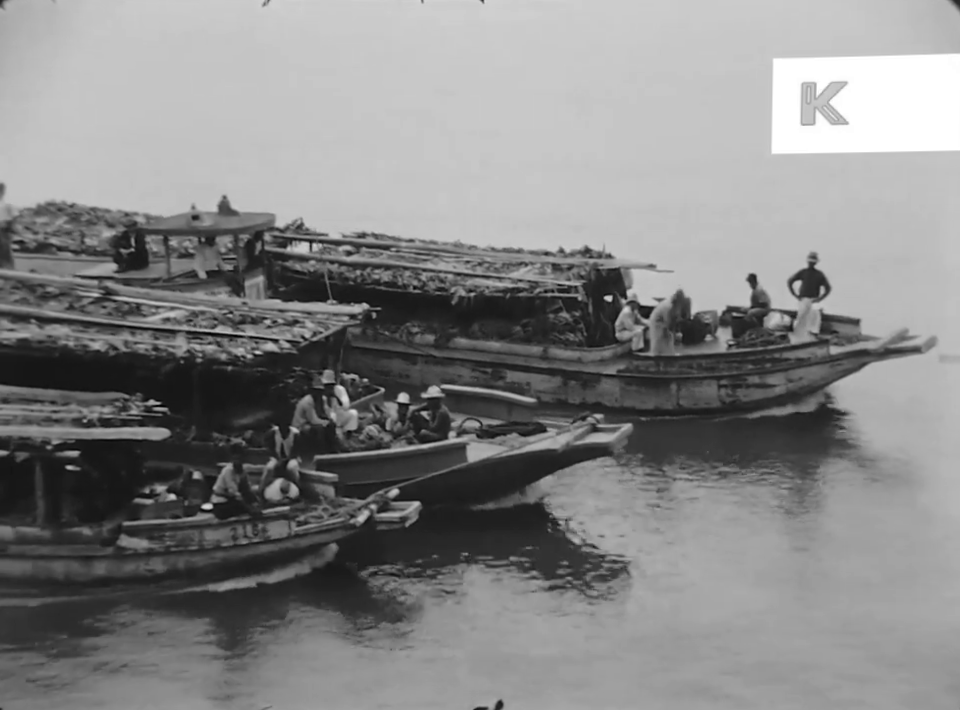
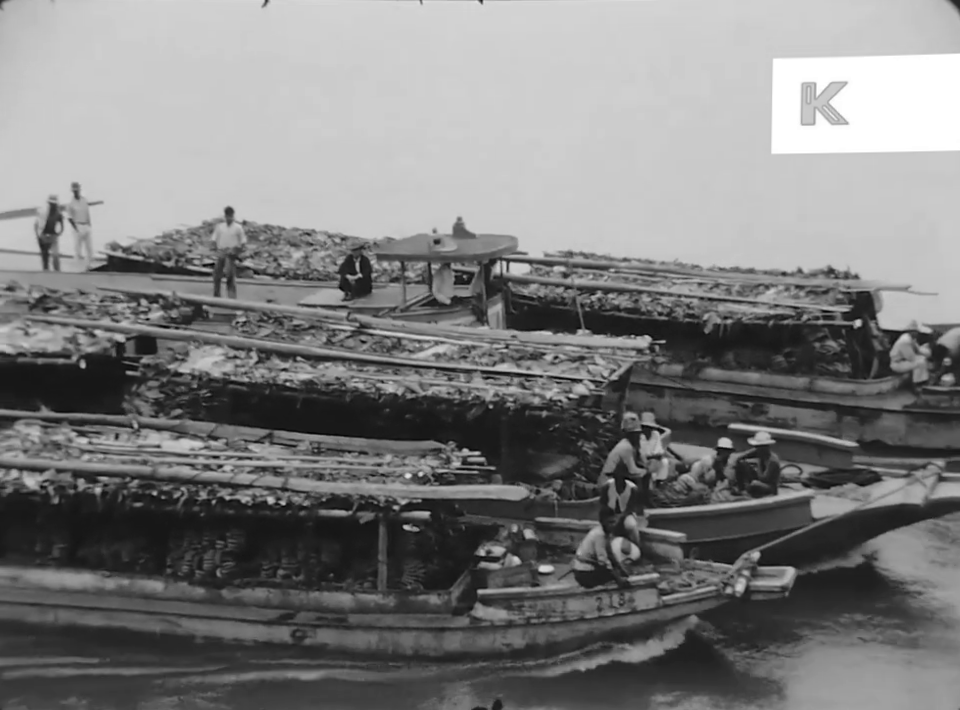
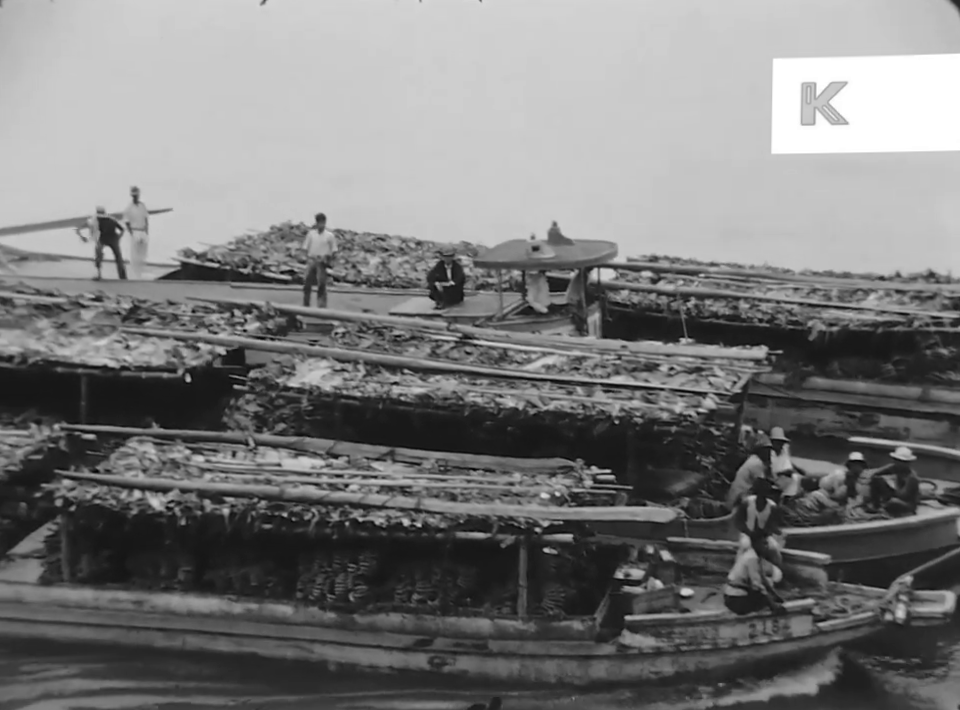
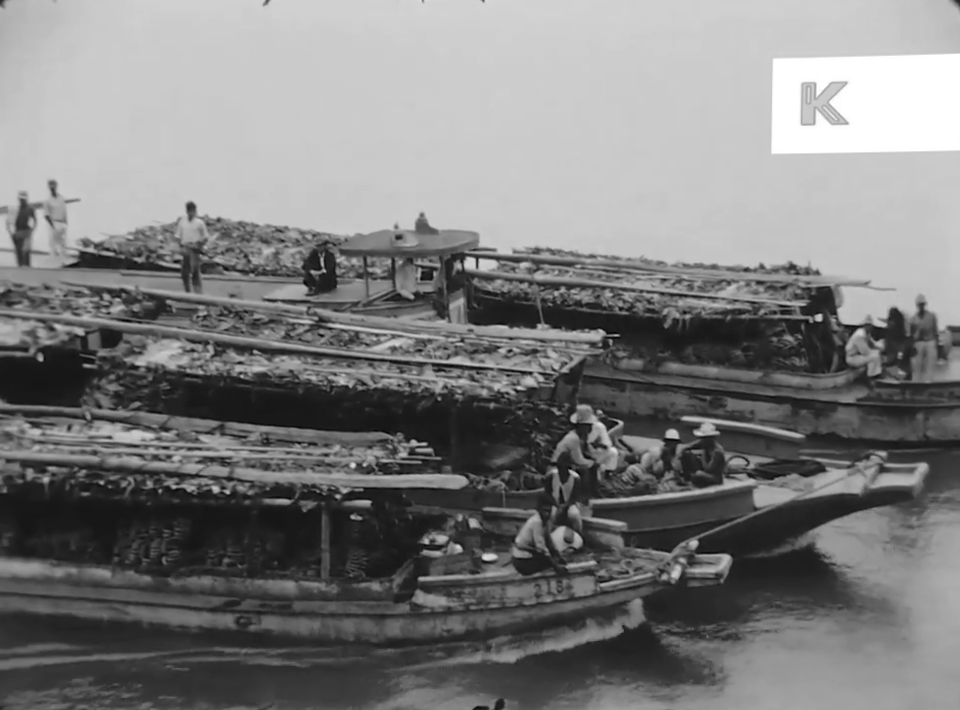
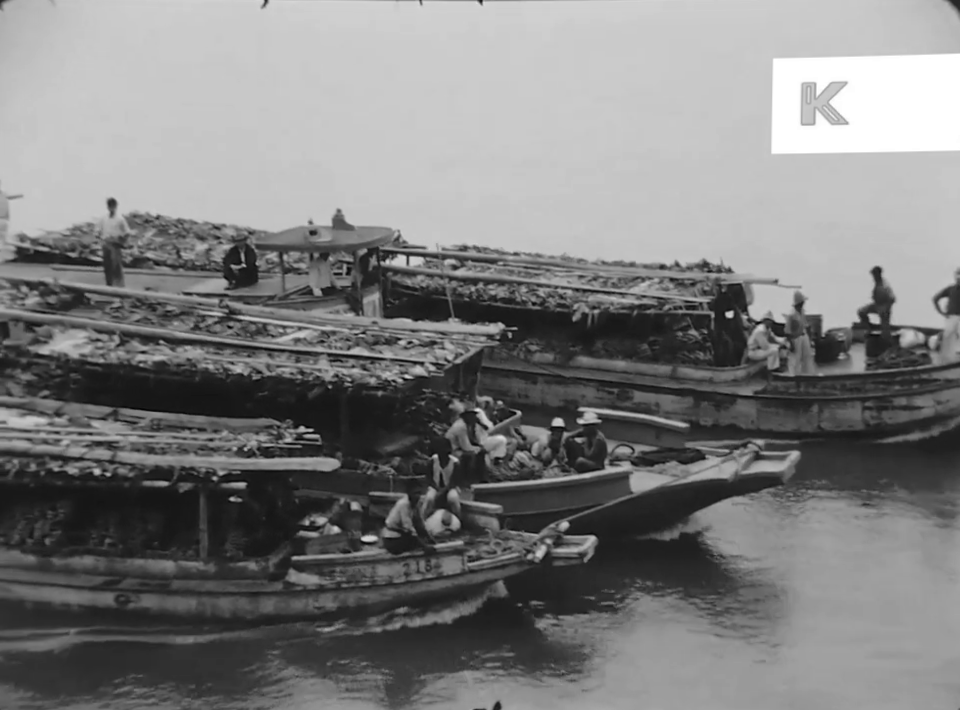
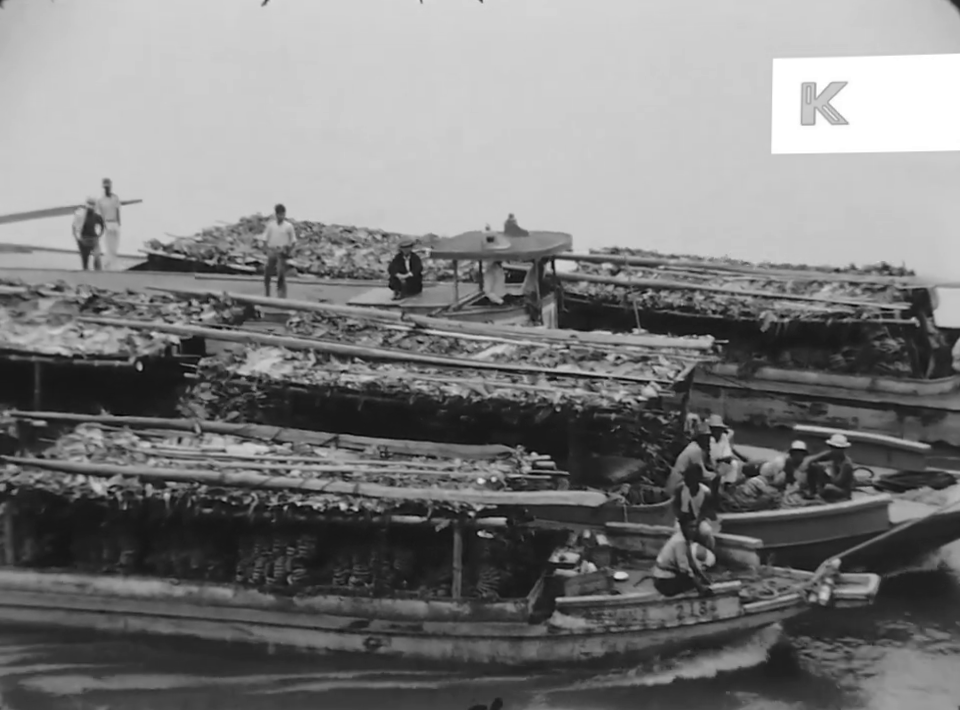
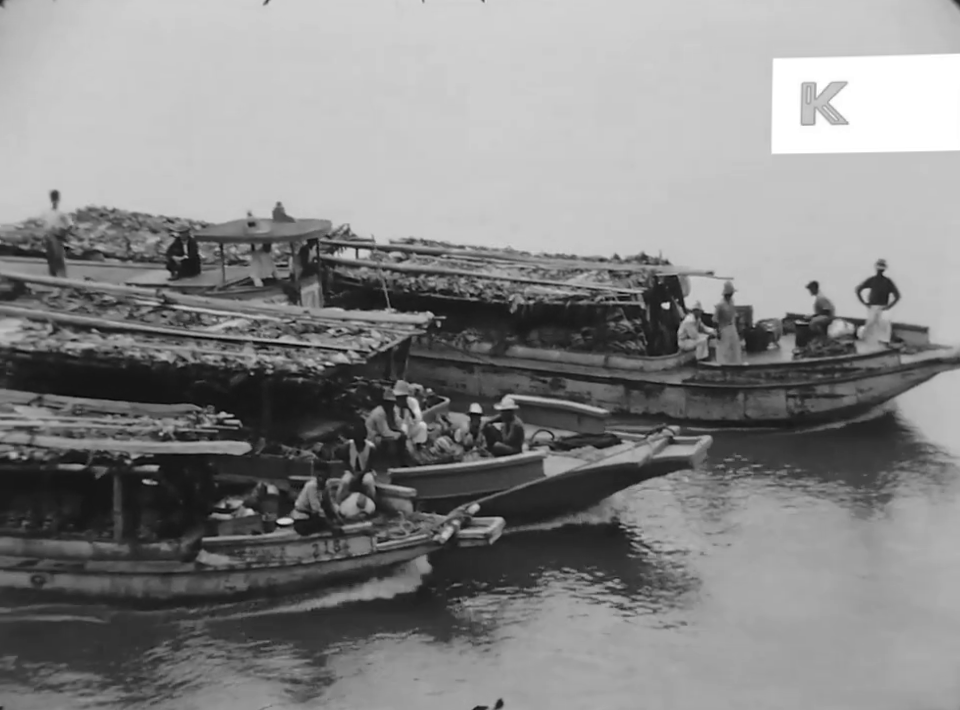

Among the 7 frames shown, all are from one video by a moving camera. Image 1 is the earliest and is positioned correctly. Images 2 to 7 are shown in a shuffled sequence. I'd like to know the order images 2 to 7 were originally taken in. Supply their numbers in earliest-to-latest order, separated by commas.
7, 5, 4, 2, 6, 3
